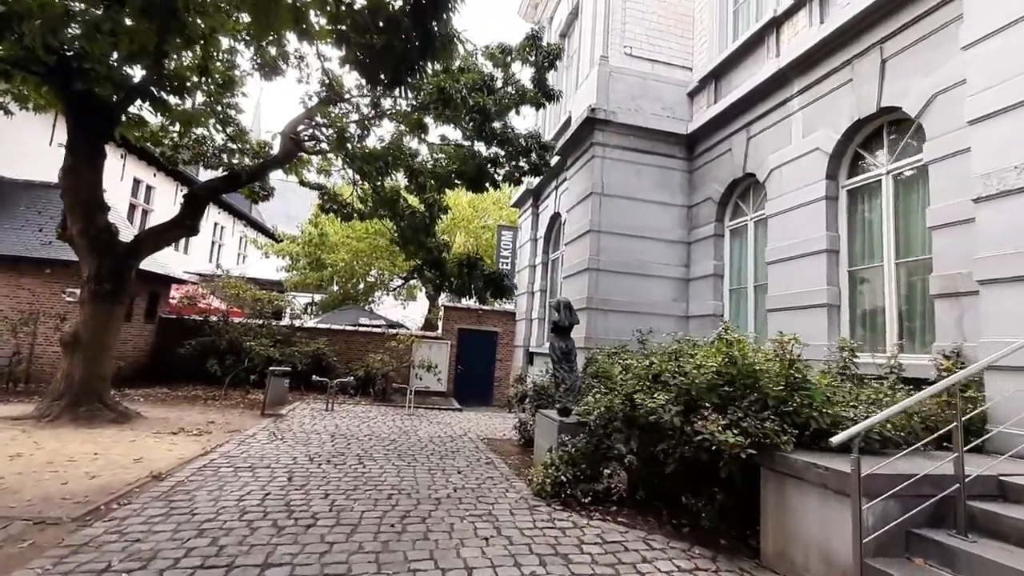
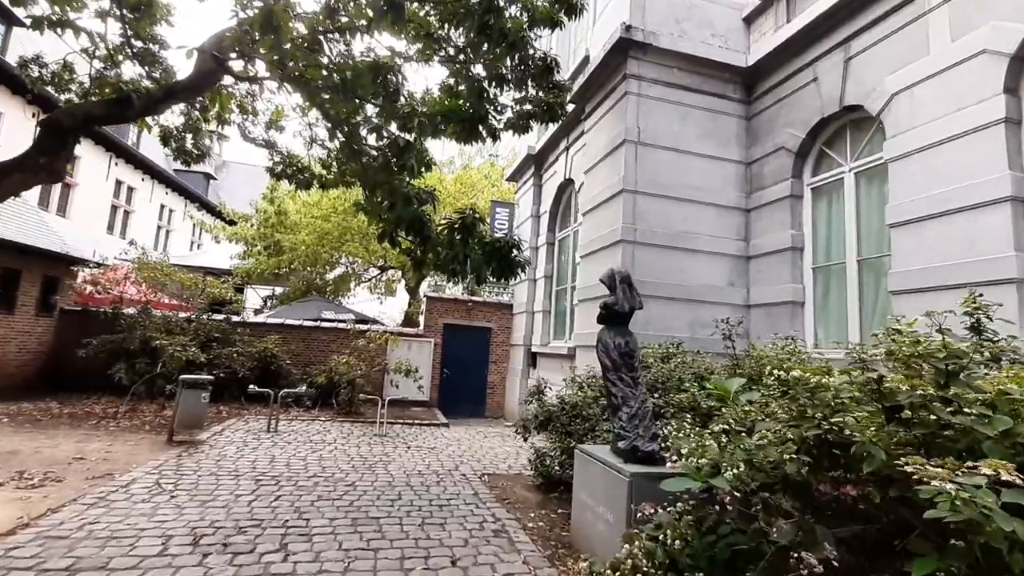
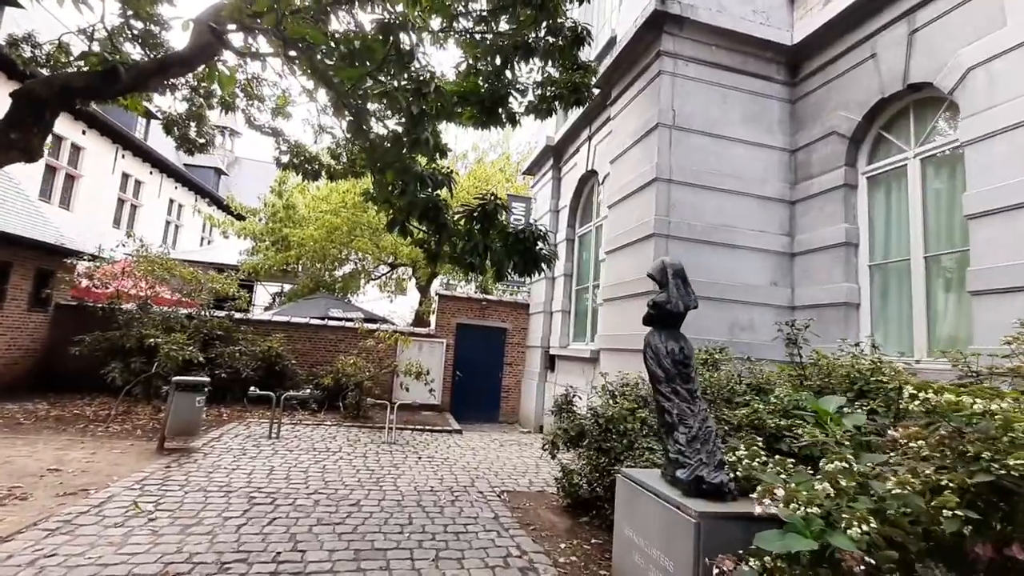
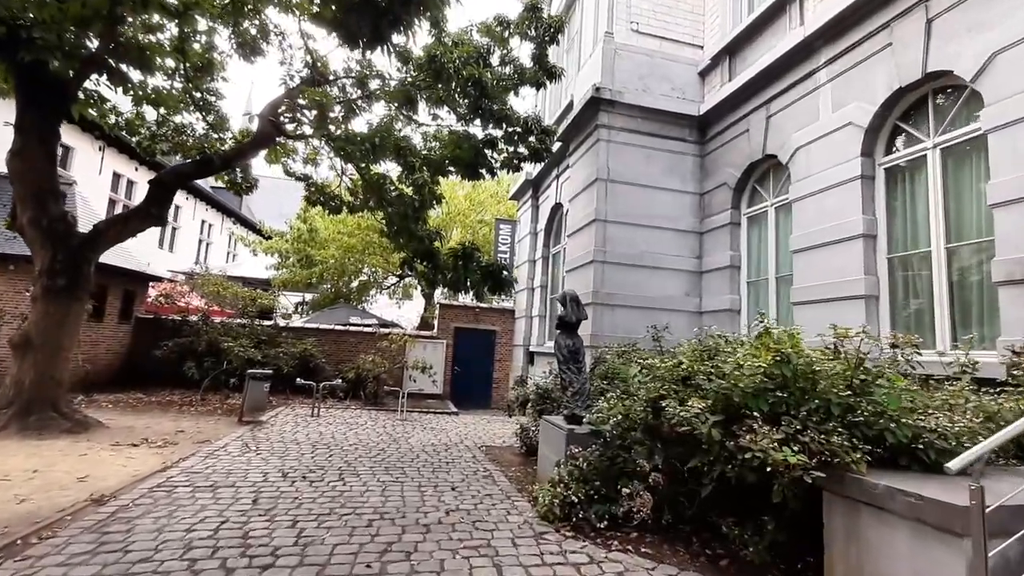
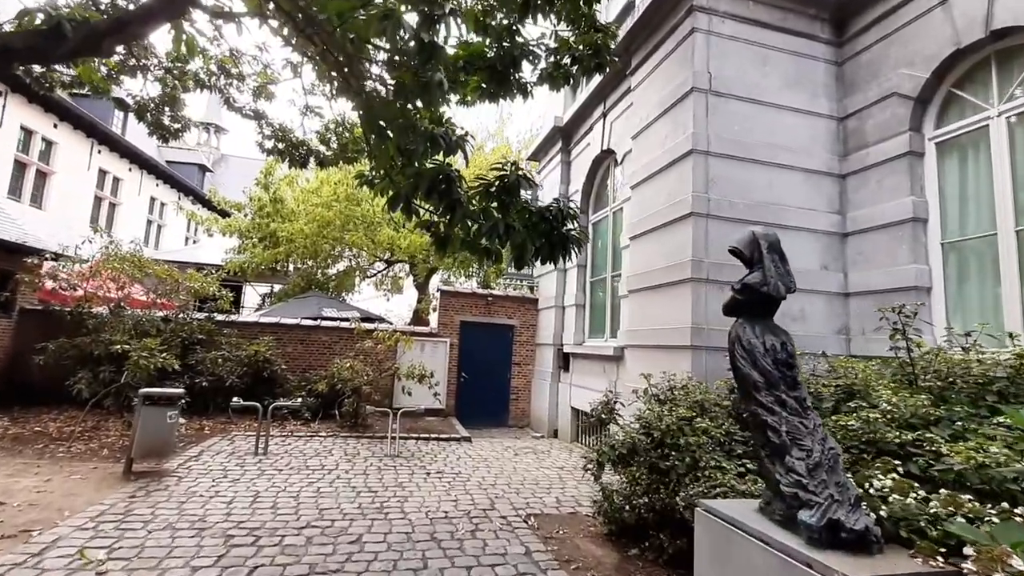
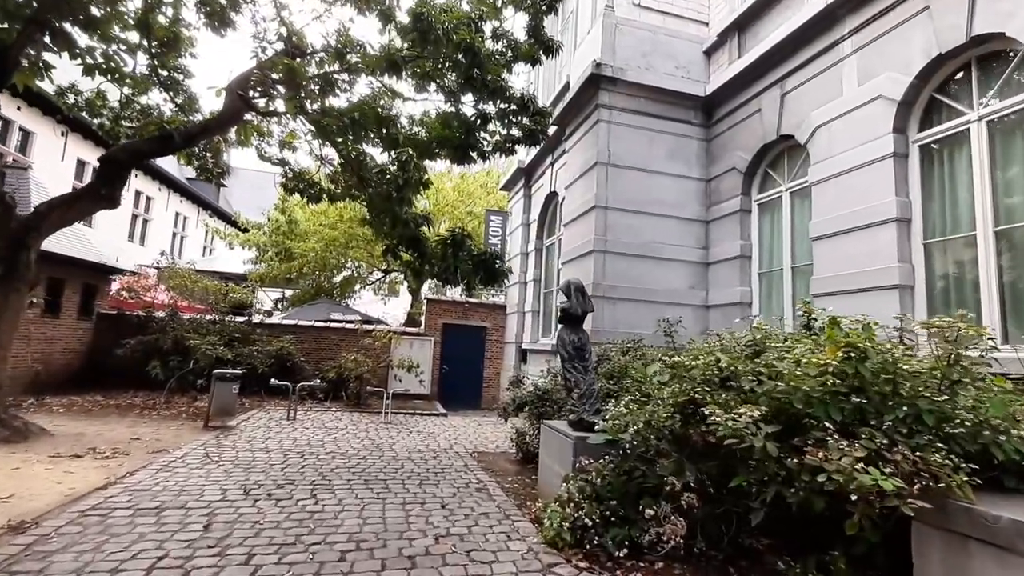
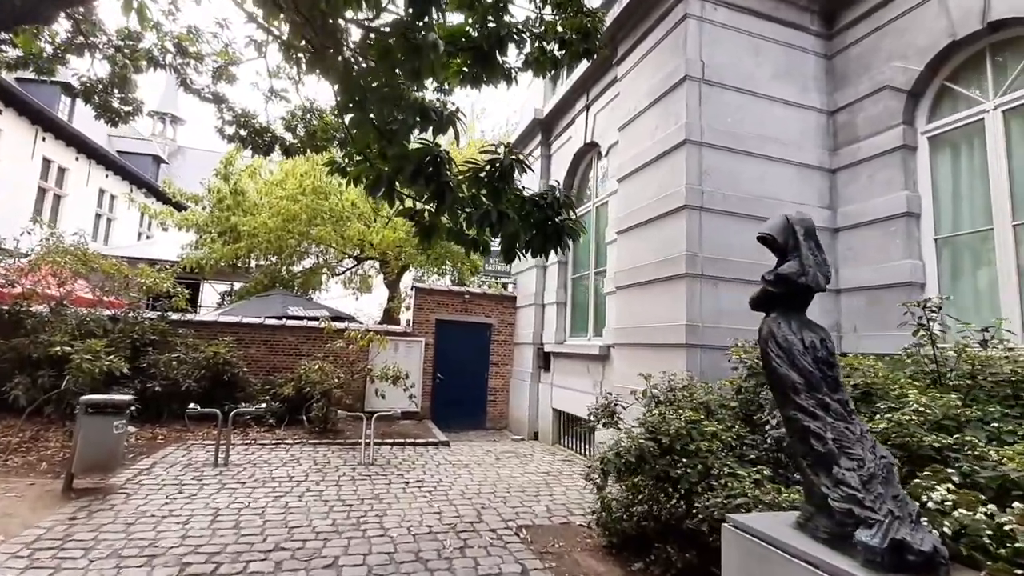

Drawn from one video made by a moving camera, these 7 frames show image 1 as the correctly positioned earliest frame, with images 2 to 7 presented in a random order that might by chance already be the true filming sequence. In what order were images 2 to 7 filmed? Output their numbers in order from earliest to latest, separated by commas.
4, 6, 2, 3, 5, 7
